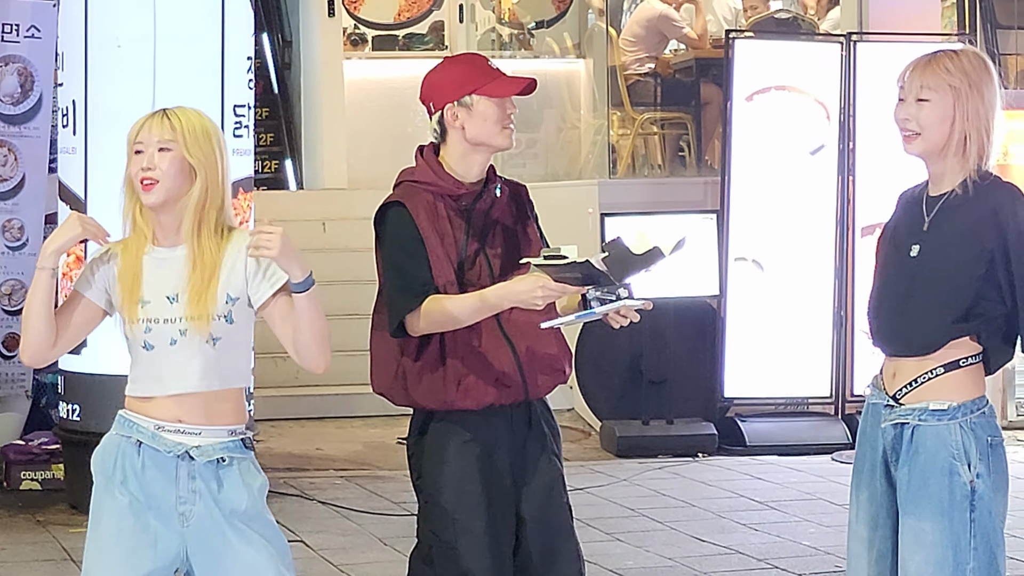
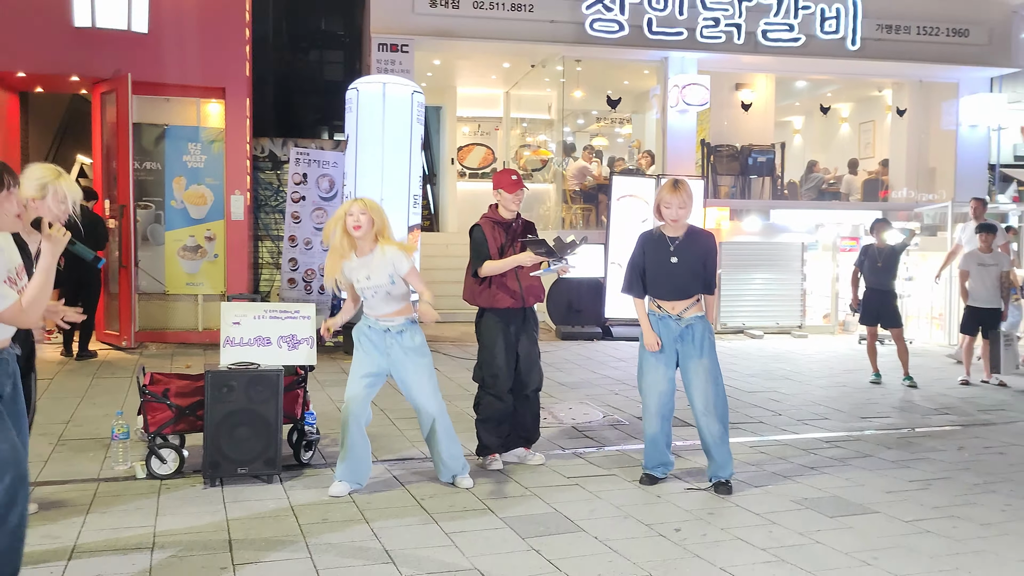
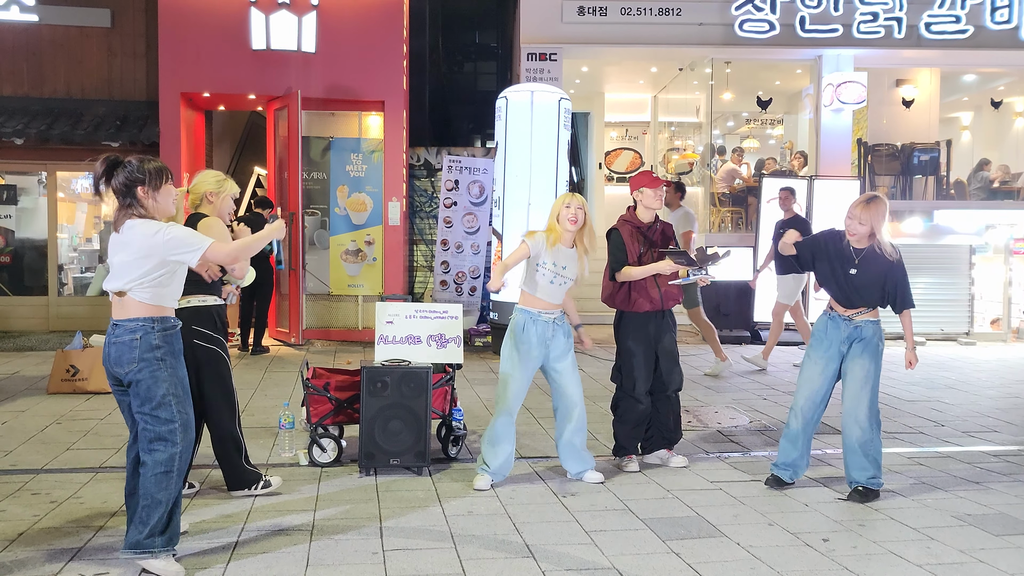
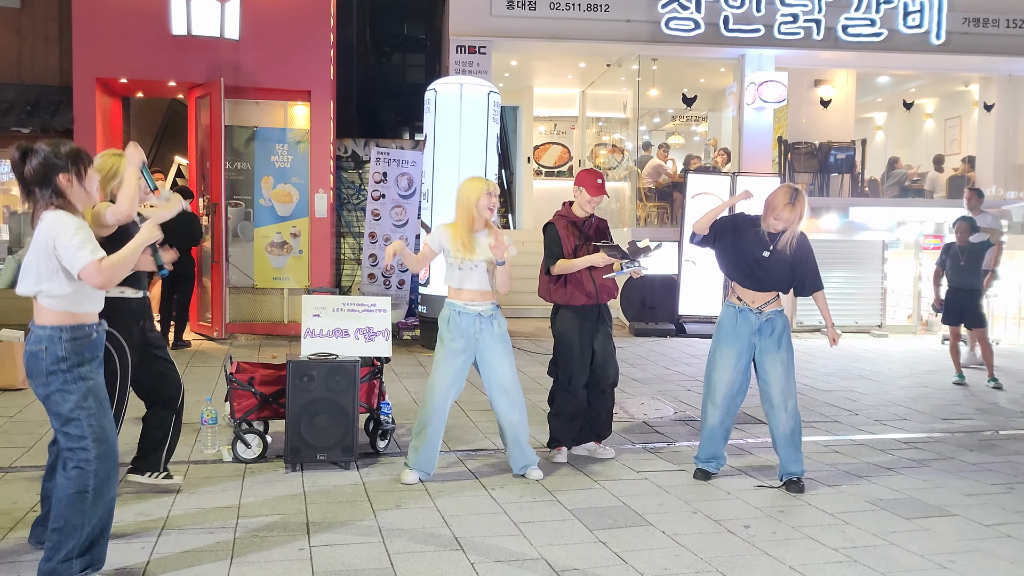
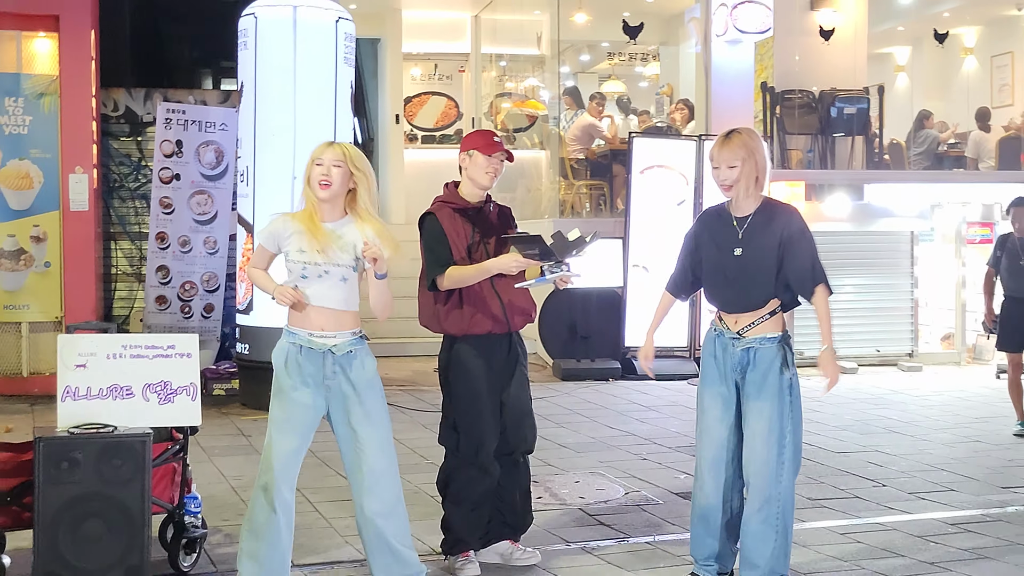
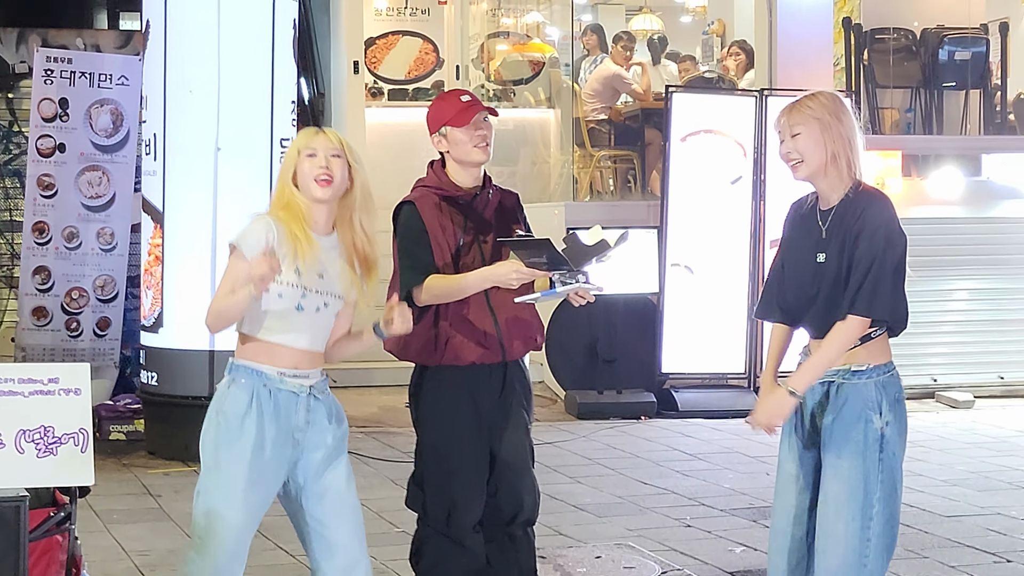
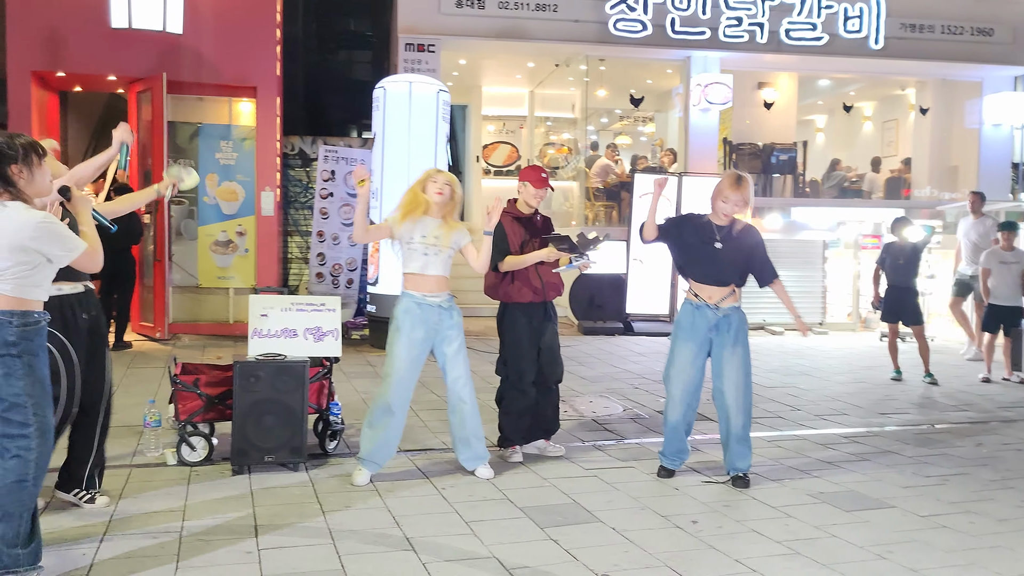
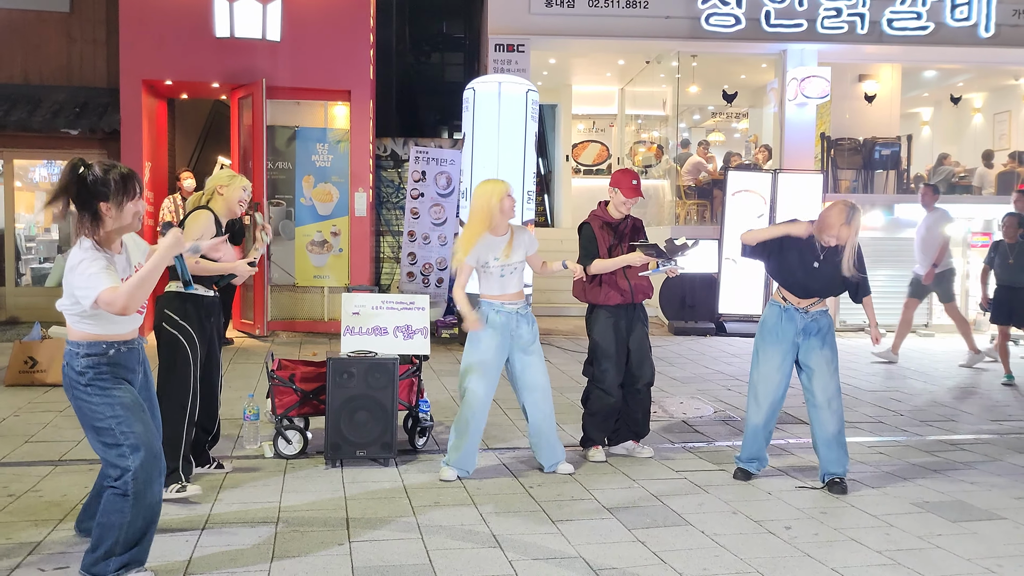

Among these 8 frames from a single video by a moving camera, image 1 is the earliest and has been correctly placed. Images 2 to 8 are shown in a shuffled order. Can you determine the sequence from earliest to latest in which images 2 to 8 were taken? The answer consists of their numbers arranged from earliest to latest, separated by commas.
6, 5, 2, 7, 4, 8, 3
